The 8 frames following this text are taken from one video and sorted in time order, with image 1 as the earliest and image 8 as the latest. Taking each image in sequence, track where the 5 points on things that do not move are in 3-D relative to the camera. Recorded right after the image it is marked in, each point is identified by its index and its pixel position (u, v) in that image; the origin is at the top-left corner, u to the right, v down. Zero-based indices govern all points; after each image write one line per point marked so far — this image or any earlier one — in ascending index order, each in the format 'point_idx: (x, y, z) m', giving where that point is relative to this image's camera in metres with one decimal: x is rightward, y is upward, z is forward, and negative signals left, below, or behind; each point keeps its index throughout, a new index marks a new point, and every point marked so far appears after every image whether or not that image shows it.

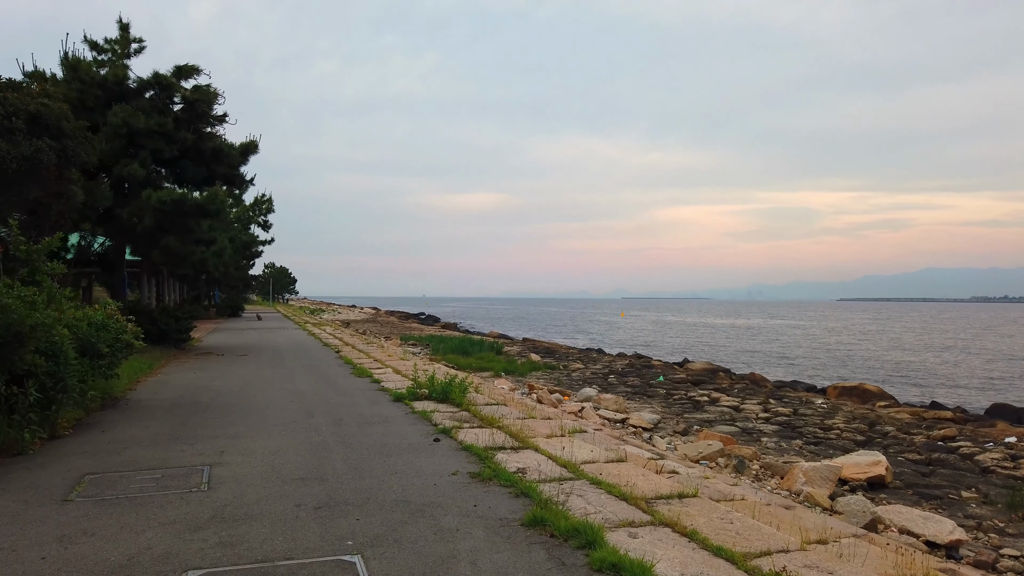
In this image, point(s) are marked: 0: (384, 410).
0: (-1.5, -1.4, +8.7) m
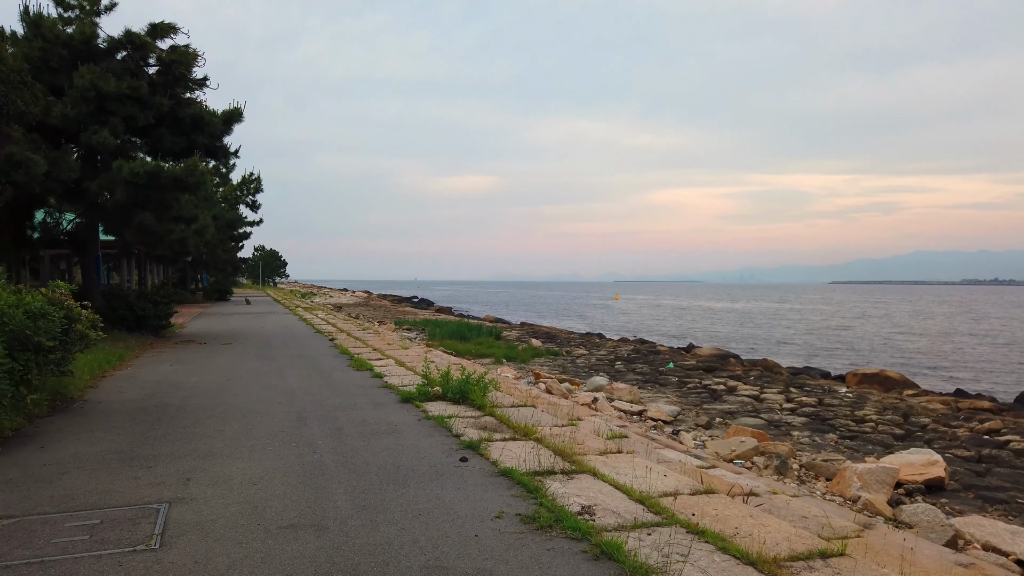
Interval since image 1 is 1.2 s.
0: (-1.2, -1.2, +7.2) m
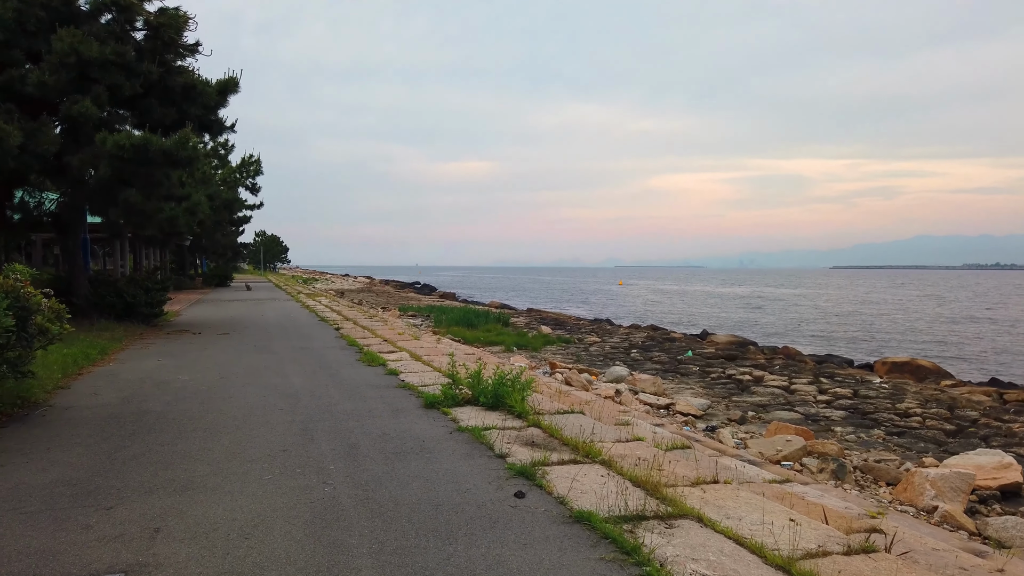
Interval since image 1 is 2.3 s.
0: (-0.8, -1.1, +6.0) m
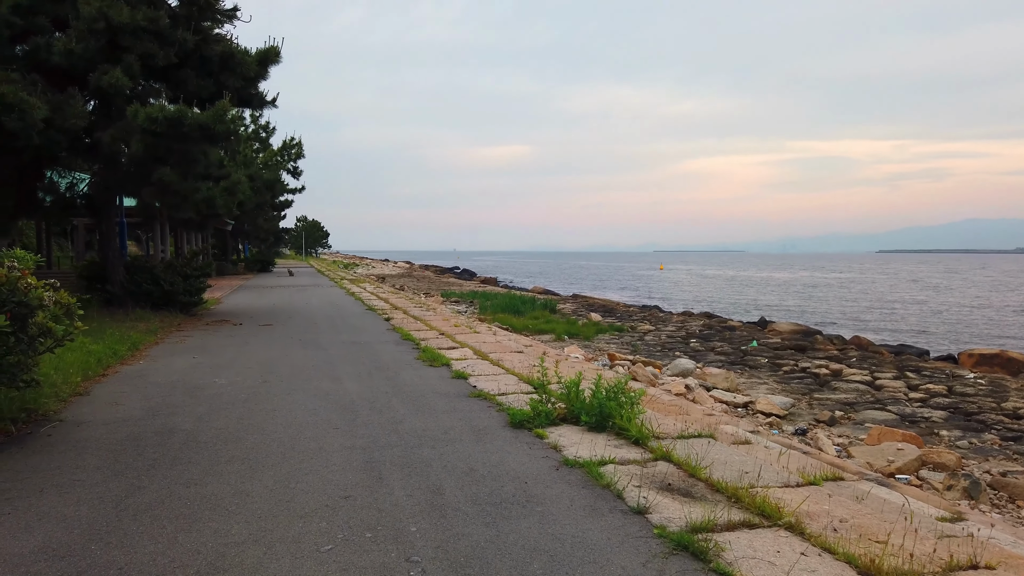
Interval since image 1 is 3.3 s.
0: (0.0, -1.0, +4.6) m
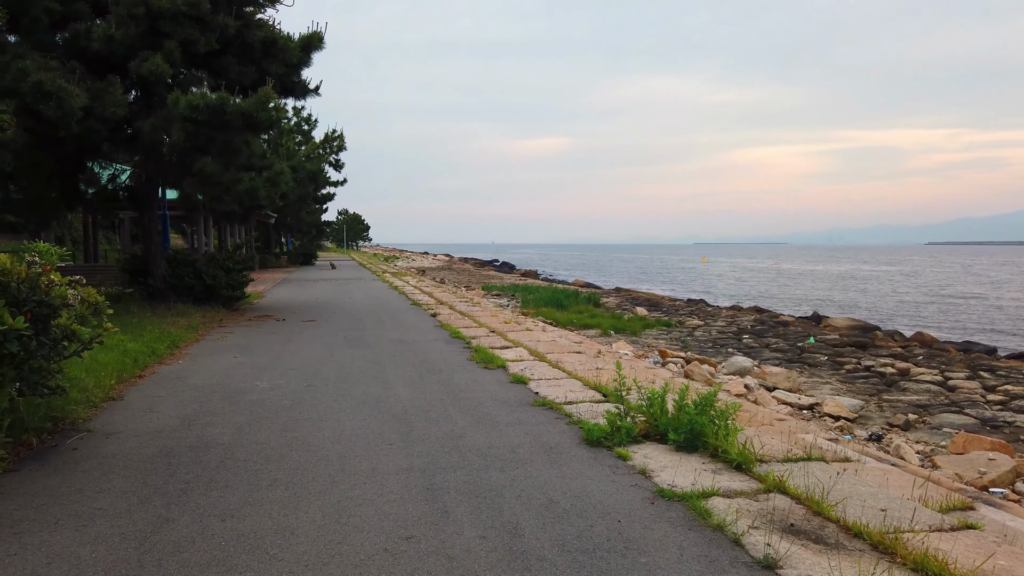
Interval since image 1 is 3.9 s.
0: (+0.4, -1.0, +4.0) m
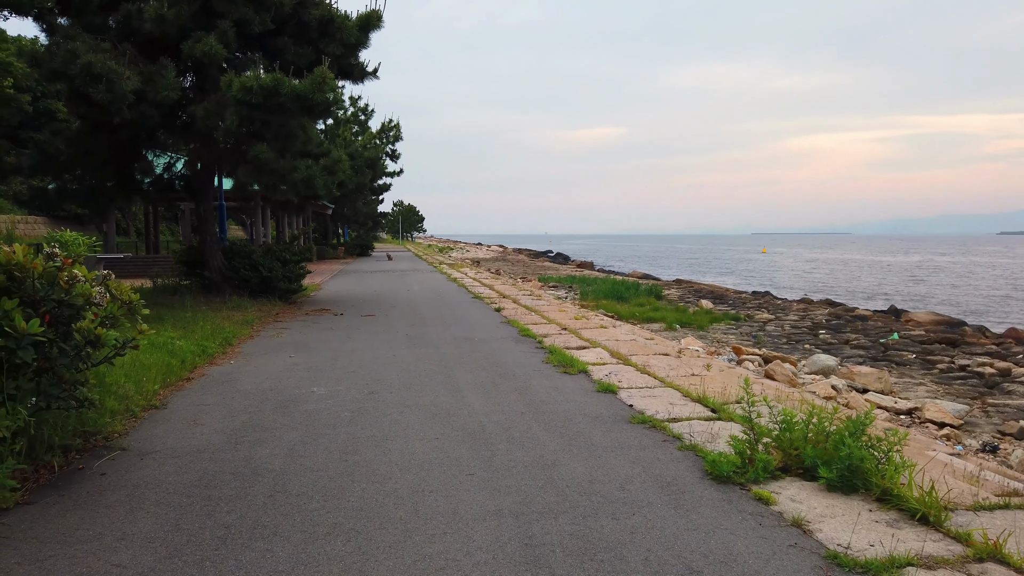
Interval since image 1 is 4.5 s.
0: (+0.9, -1.0, +3.1) m
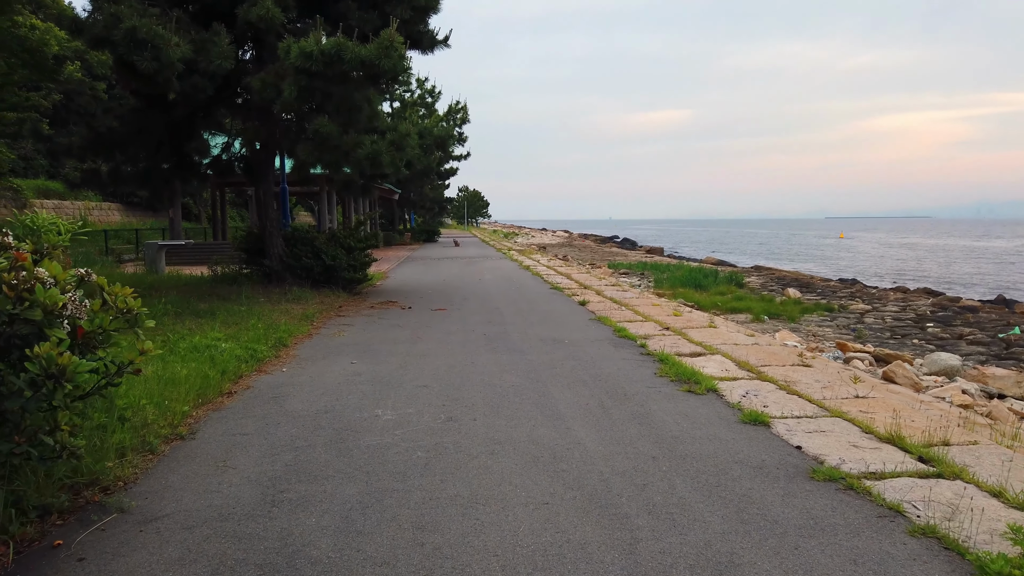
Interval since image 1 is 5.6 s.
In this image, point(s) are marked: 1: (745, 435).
0: (+1.4, -1.1, +1.6) m
1: (+1.3, -0.8, +4.4) m
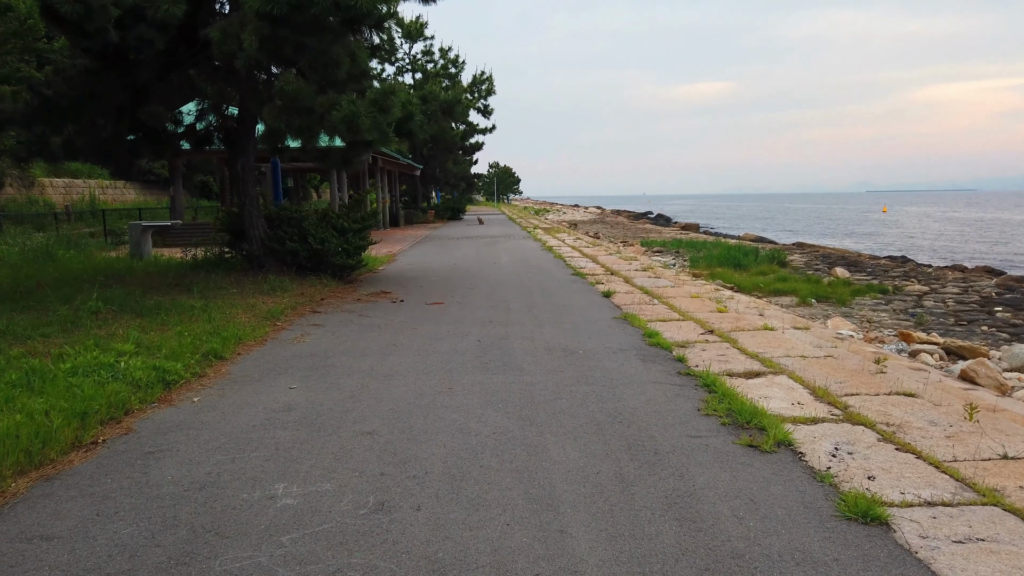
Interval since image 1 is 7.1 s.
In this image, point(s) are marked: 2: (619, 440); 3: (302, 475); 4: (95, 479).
0: (+1.1, -1.2, -0.1) m
1: (+1.2, -0.9, +2.6) m
2: (+0.5, -0.8, +3.8) m
3: (-0.9, -0.8, +3.3) m
4: (-1.9, -0.8, +3.4) m
